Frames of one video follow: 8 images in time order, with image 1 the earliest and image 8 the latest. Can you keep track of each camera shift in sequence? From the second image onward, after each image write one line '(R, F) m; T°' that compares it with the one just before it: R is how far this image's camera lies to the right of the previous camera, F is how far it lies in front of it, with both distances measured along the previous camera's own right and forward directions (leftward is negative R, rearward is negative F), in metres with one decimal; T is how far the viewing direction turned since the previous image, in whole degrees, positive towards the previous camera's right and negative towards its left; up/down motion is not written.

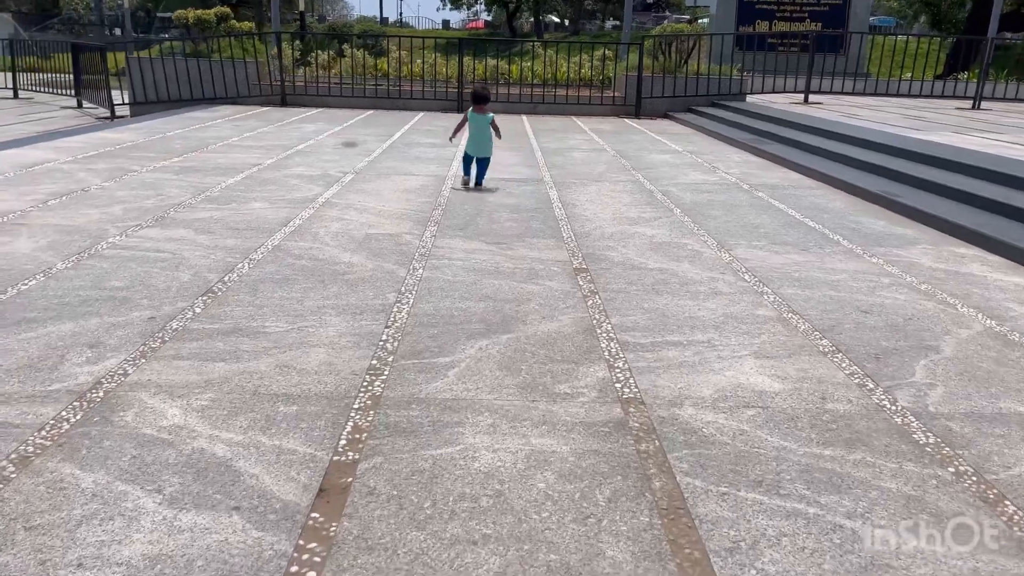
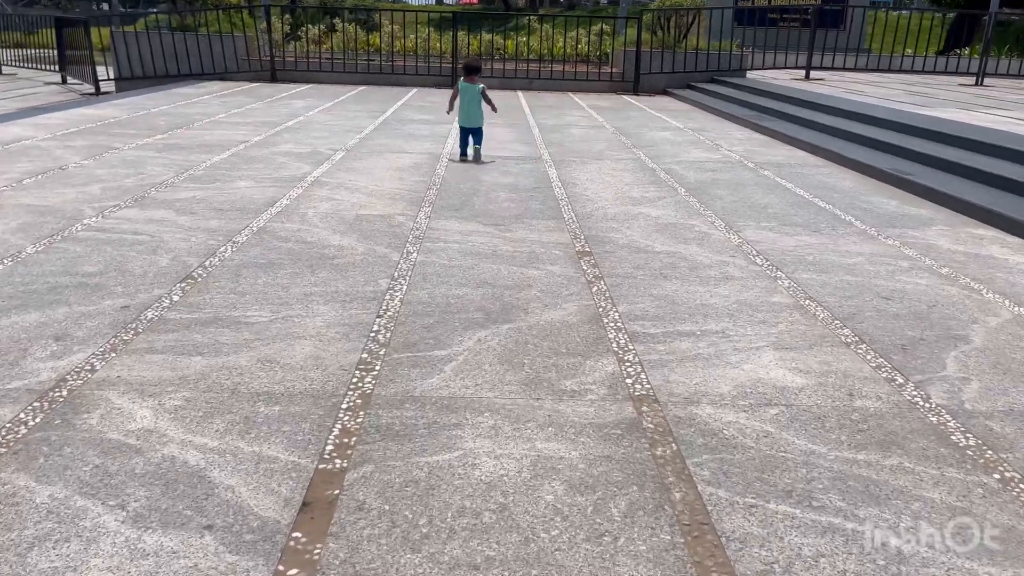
(0.0, +0.3) m; 0°
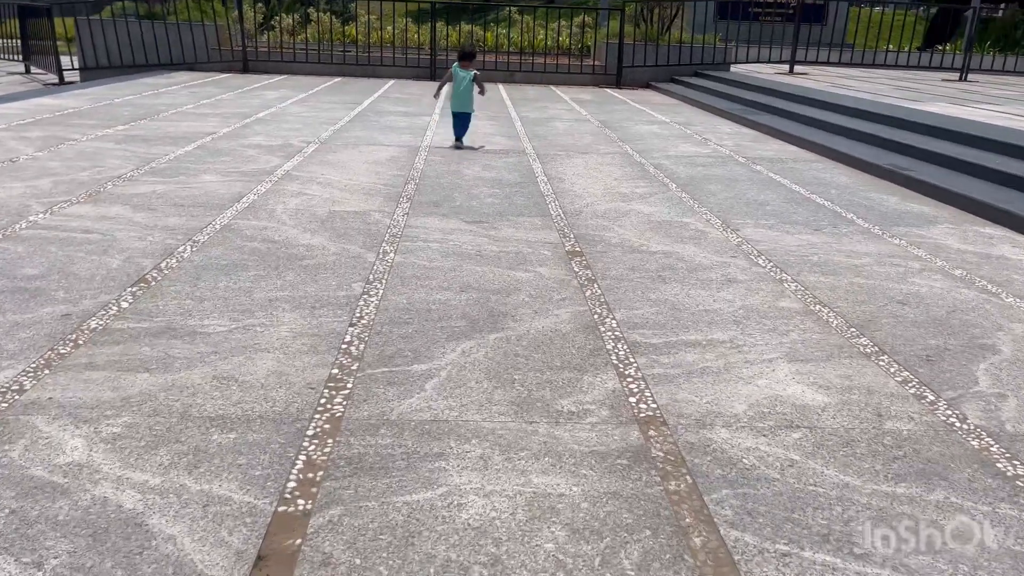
(0.0, +0.4) m; +2°
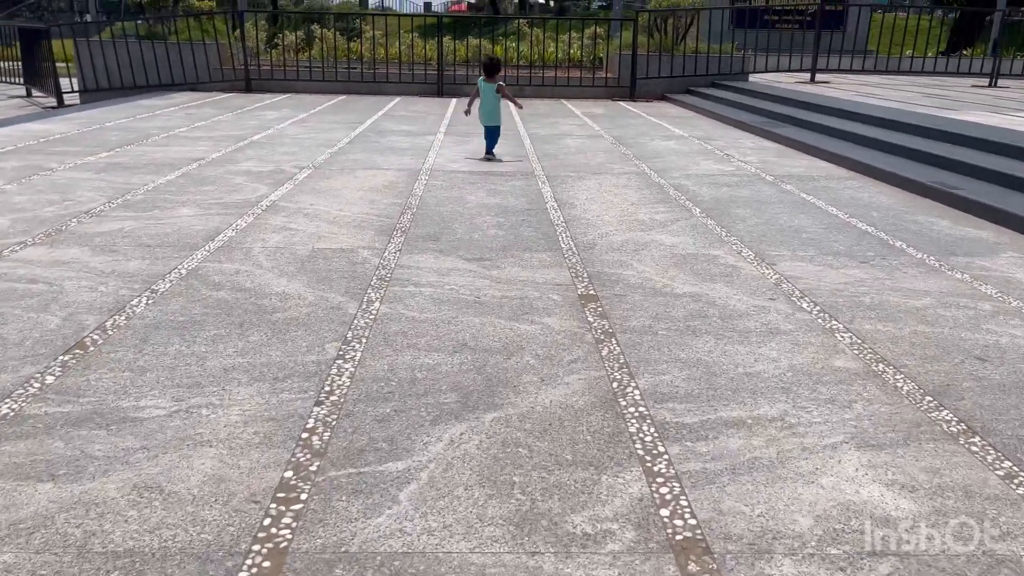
(+0.1, +0.7) m; -1°
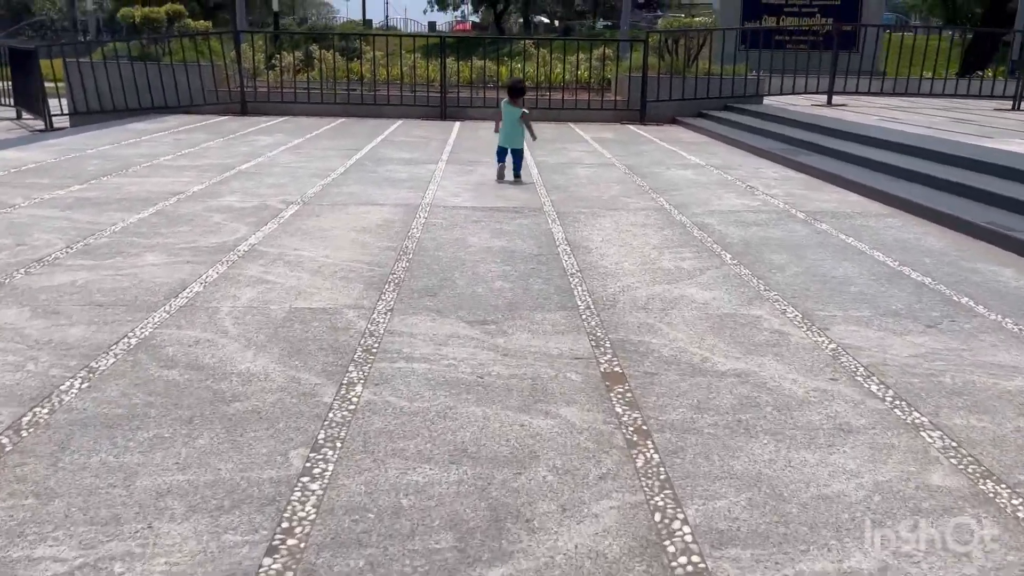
(0.0, +0.7) m; 0°
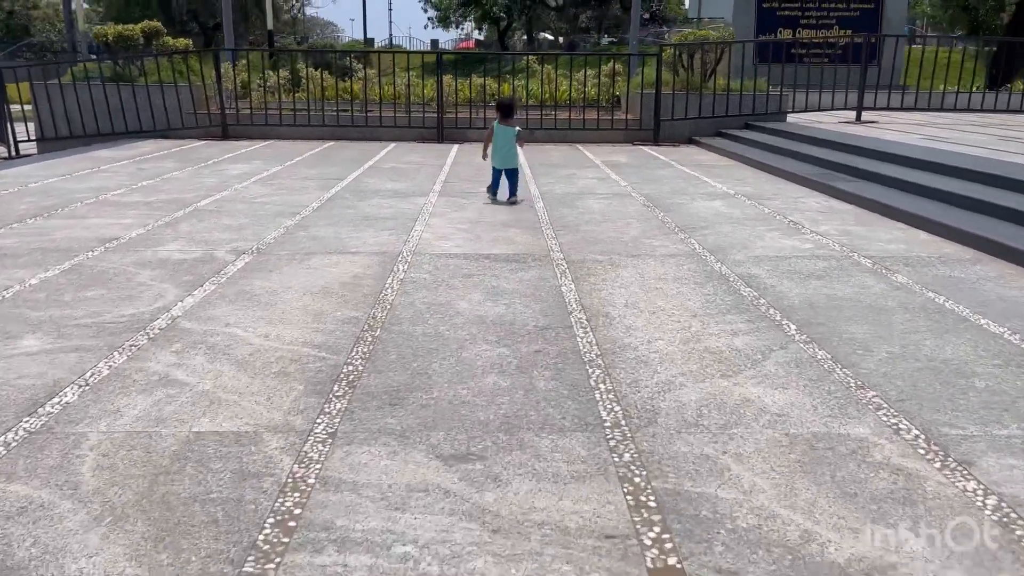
(0.0, +1.4) m; 0°
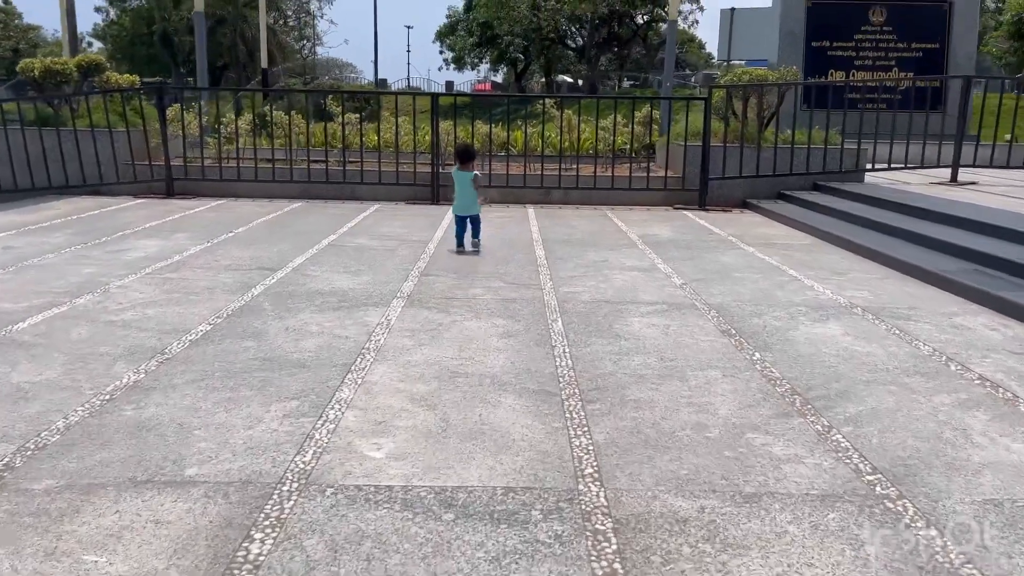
(+0.1, +3.1) m; -1°
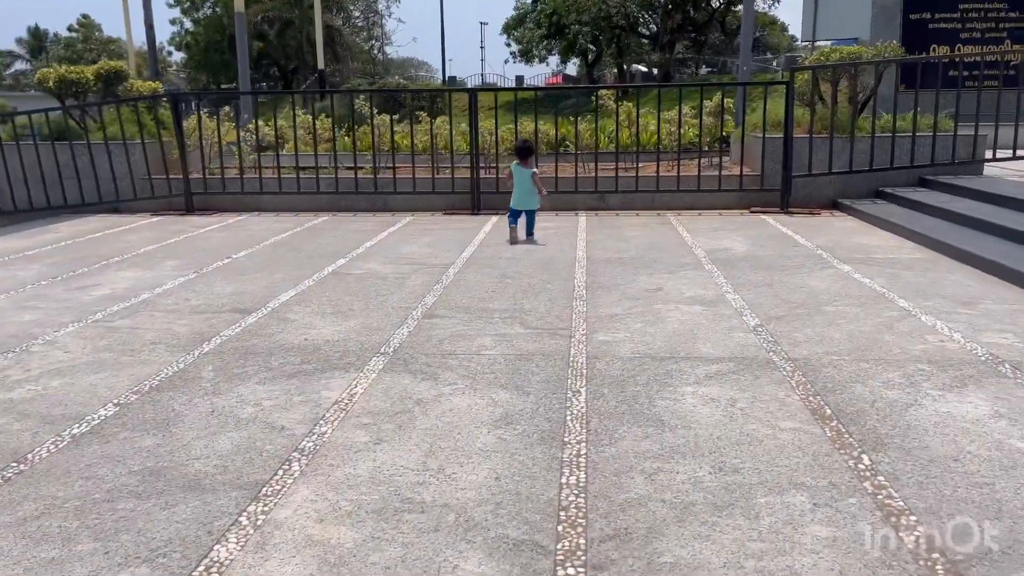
(+0.4, +1.5) m; -6°
